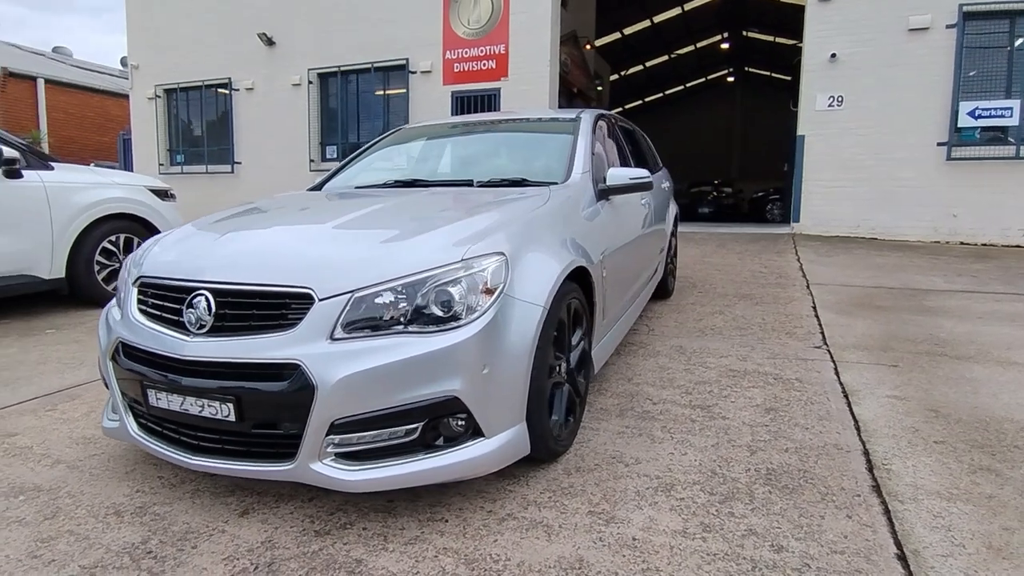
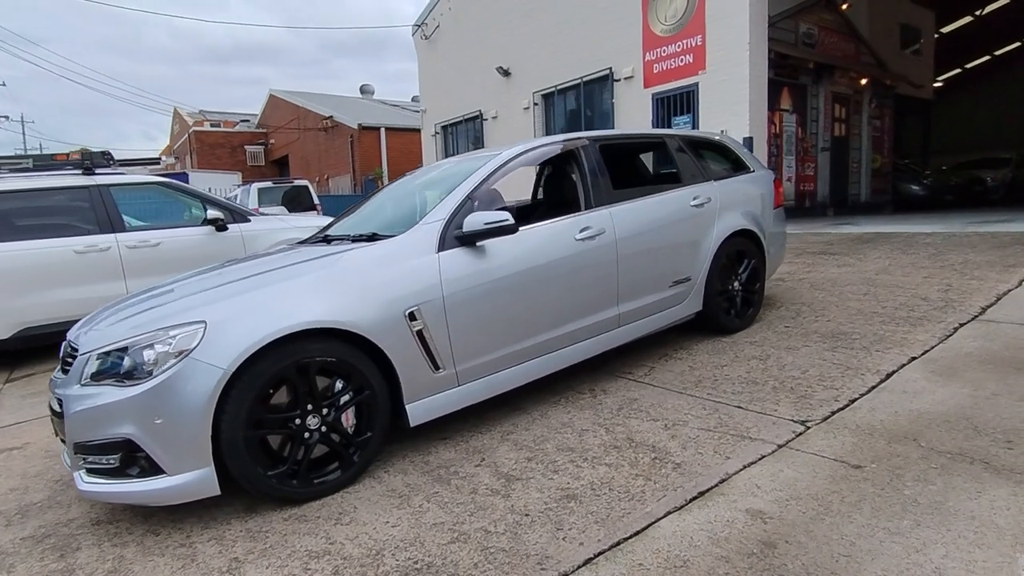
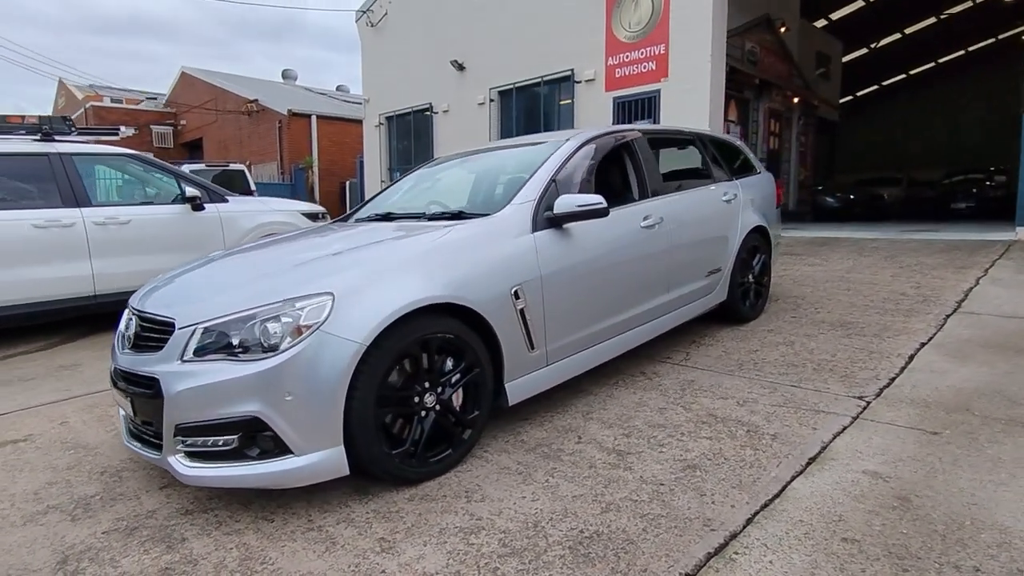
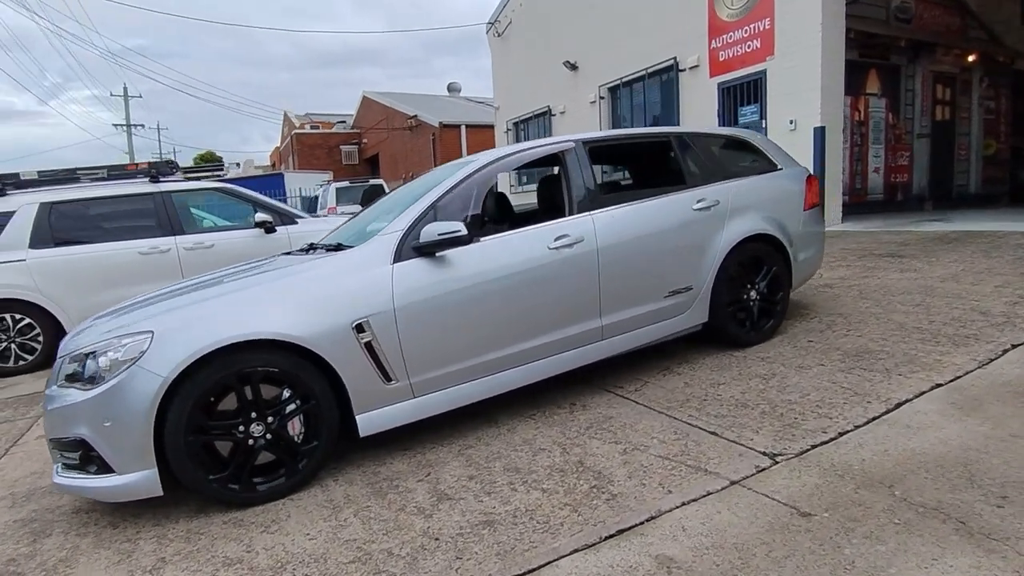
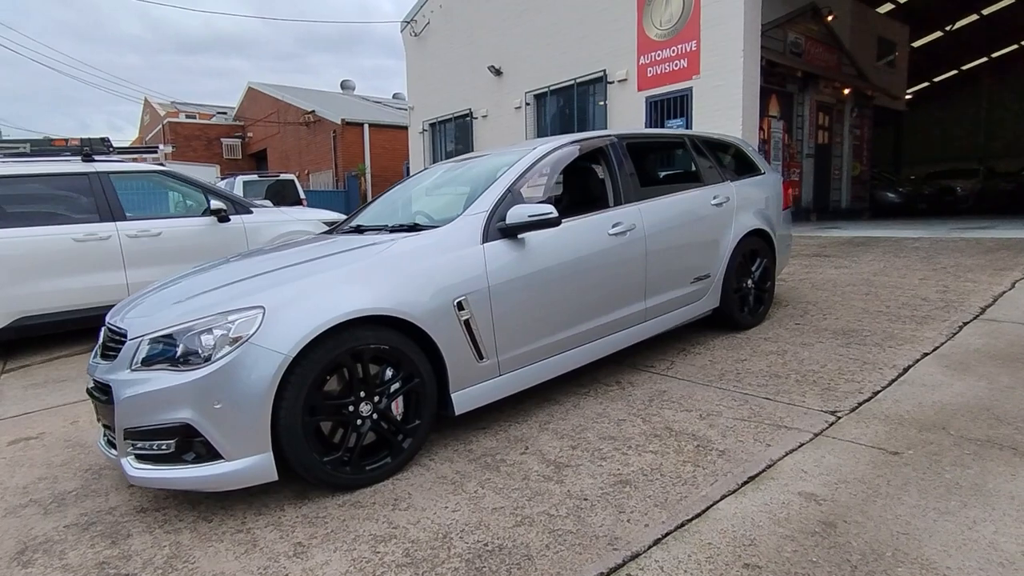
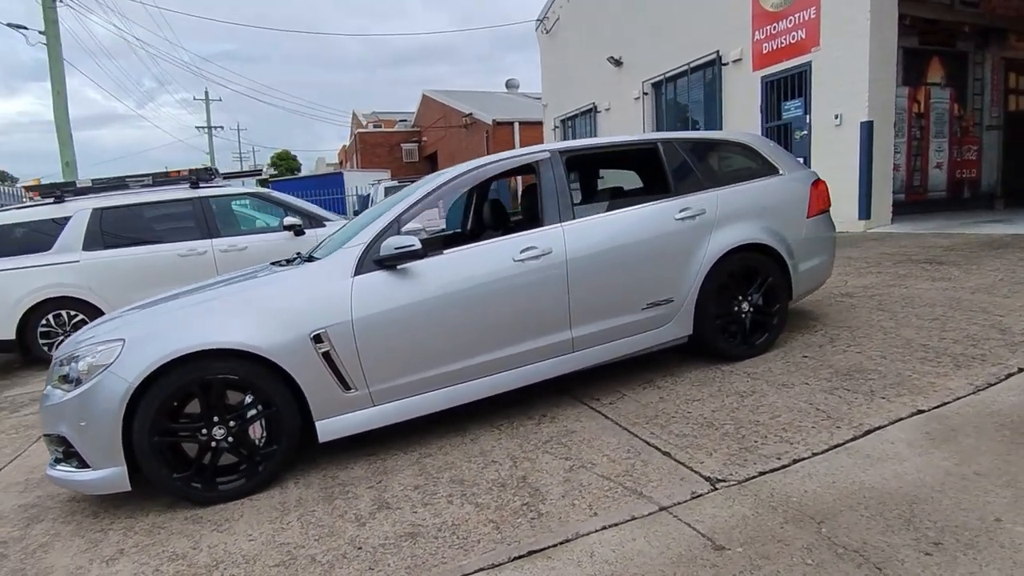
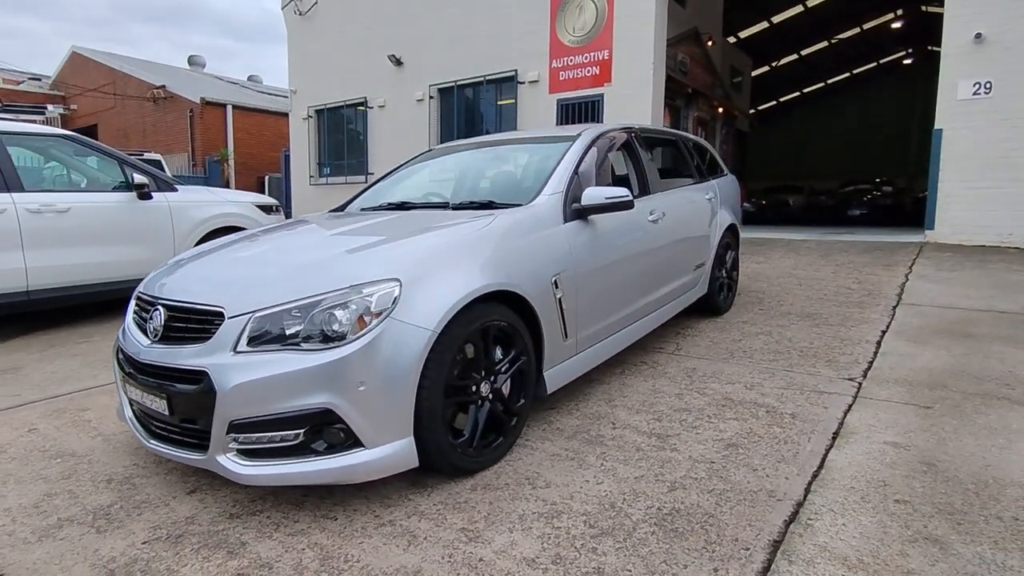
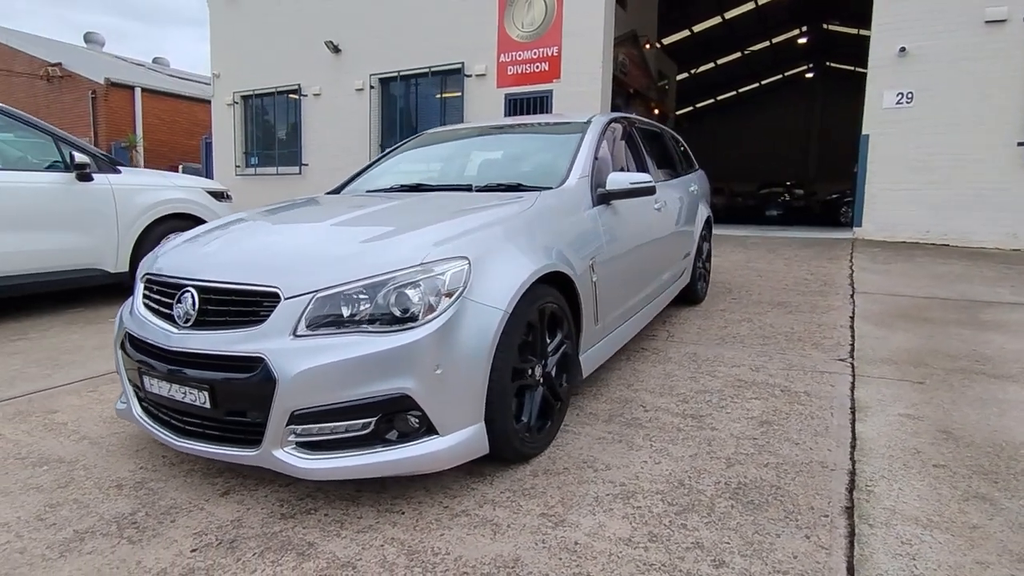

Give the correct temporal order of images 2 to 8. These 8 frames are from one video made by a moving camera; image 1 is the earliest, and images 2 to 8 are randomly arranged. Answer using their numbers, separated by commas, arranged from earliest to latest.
8, 7, 3, 5, 2, 4, 6
